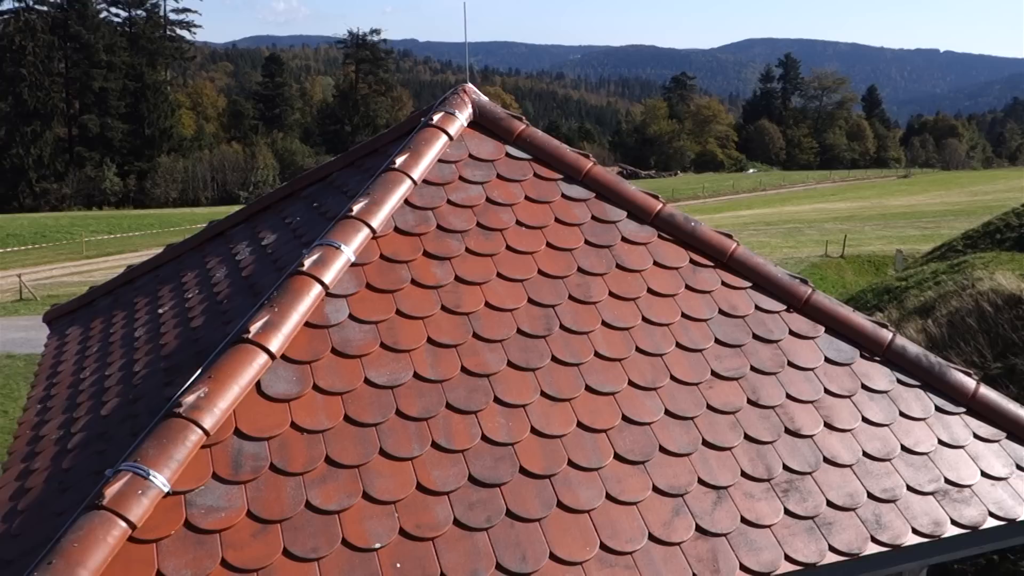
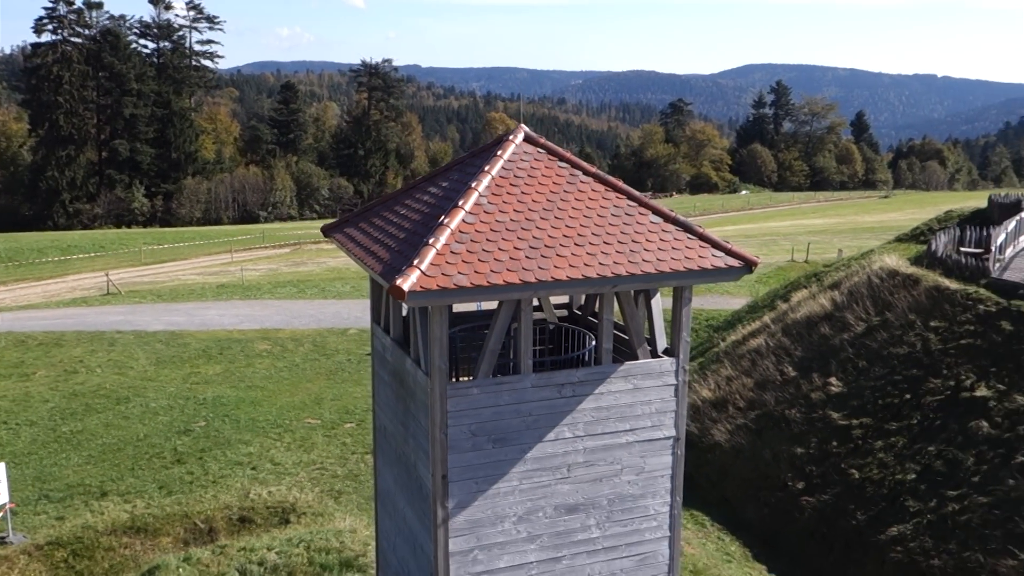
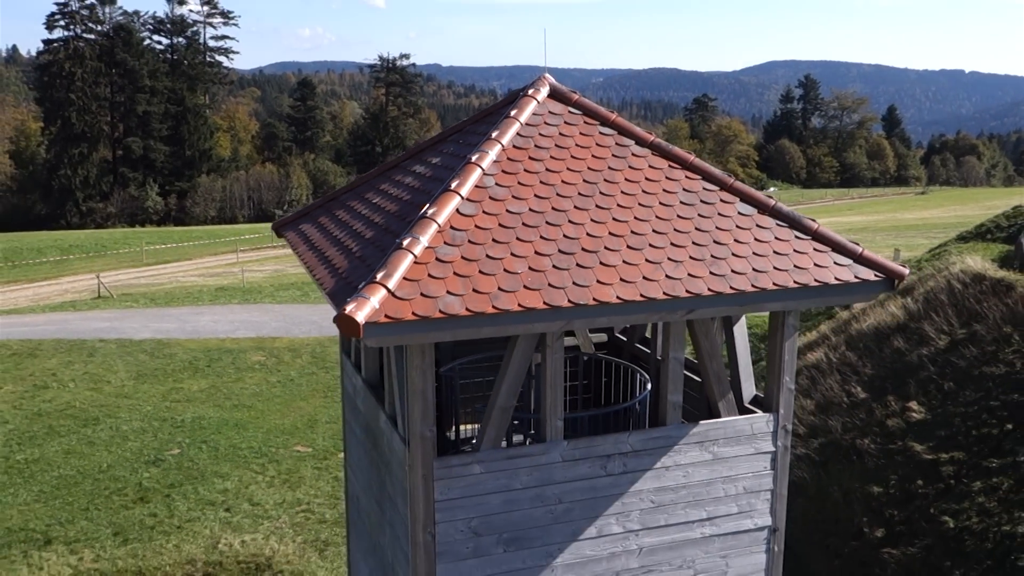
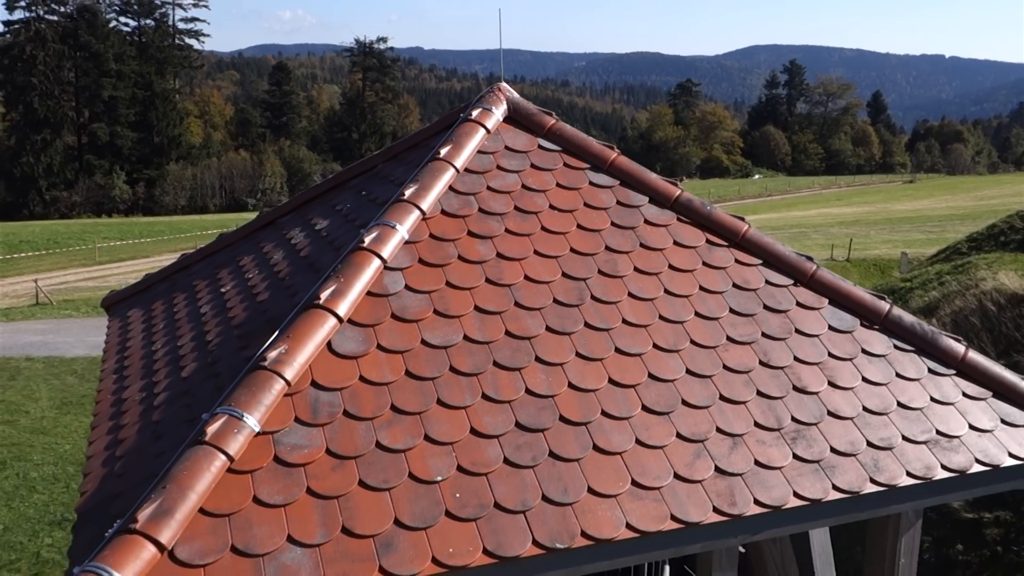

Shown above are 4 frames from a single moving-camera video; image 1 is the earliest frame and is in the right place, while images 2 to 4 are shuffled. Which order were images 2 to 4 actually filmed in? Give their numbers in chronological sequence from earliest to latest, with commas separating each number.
4, 3, 2
